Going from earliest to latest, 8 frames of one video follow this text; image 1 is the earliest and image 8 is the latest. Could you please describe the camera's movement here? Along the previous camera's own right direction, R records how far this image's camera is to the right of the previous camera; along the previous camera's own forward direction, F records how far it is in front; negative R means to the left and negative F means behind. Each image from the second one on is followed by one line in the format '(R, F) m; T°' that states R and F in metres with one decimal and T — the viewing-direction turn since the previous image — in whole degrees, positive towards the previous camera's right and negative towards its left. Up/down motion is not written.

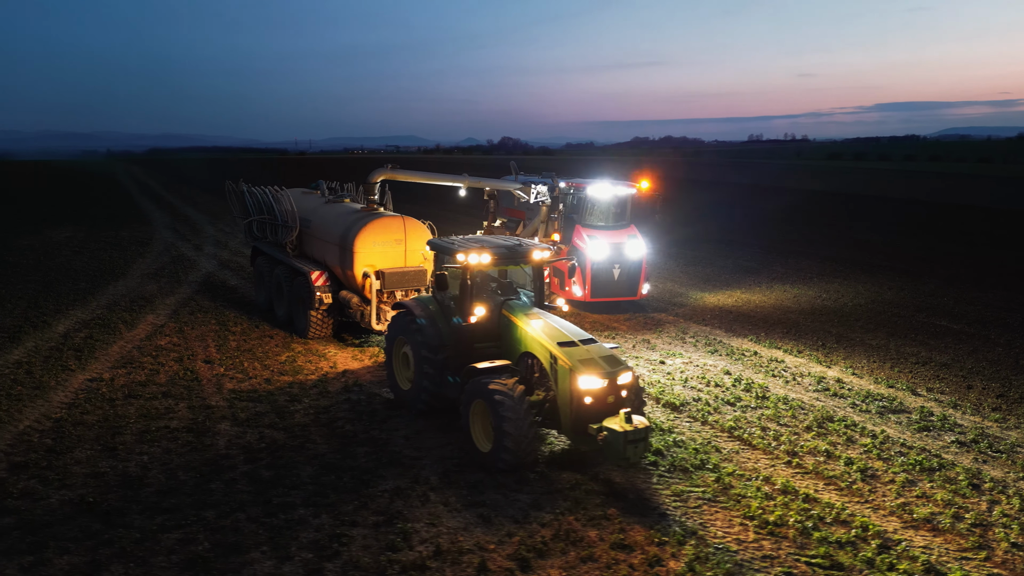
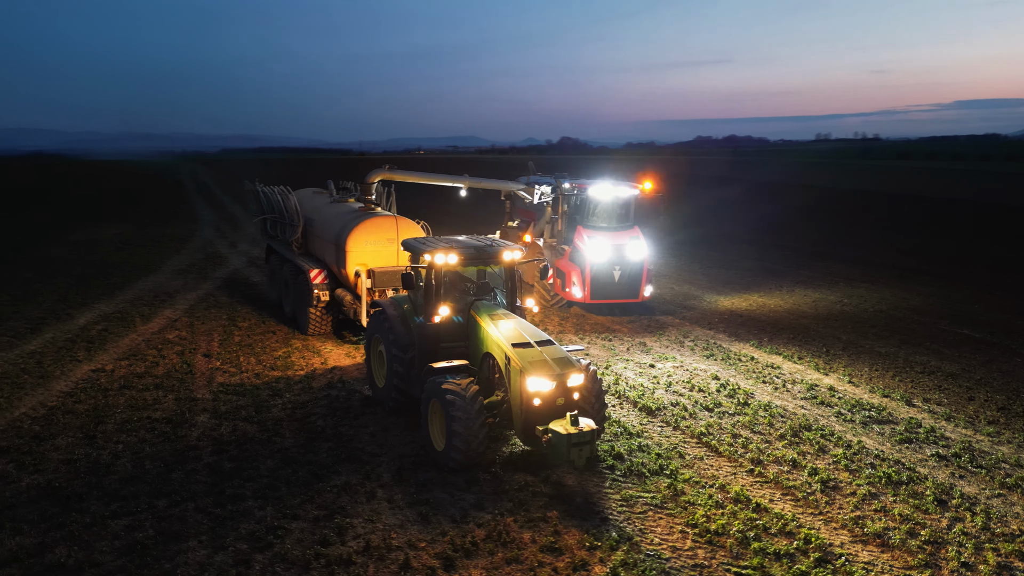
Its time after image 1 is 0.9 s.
(+1.0, 0.0) m; -4°
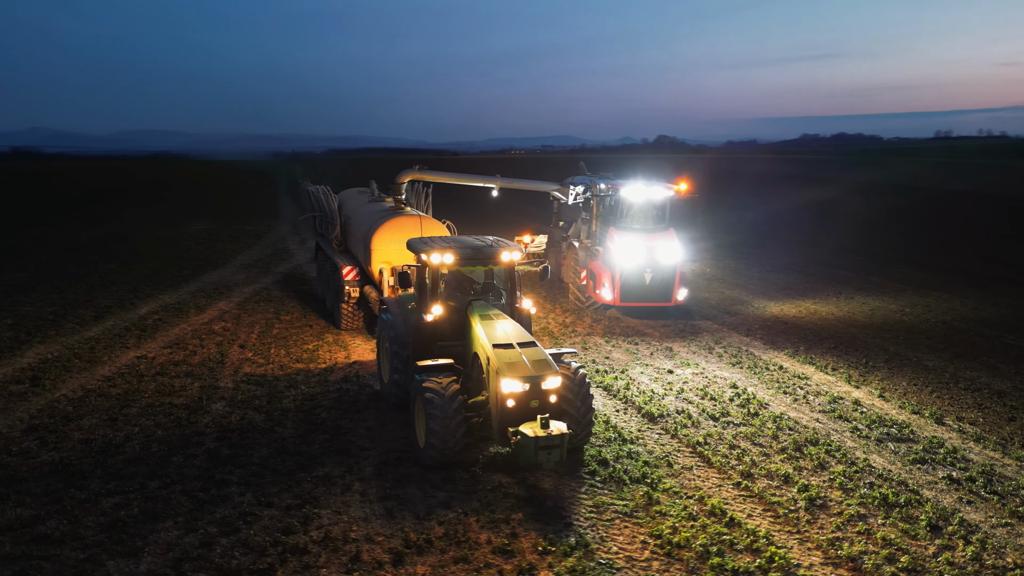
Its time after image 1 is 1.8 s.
(+1.1, +0.1) m; -7°
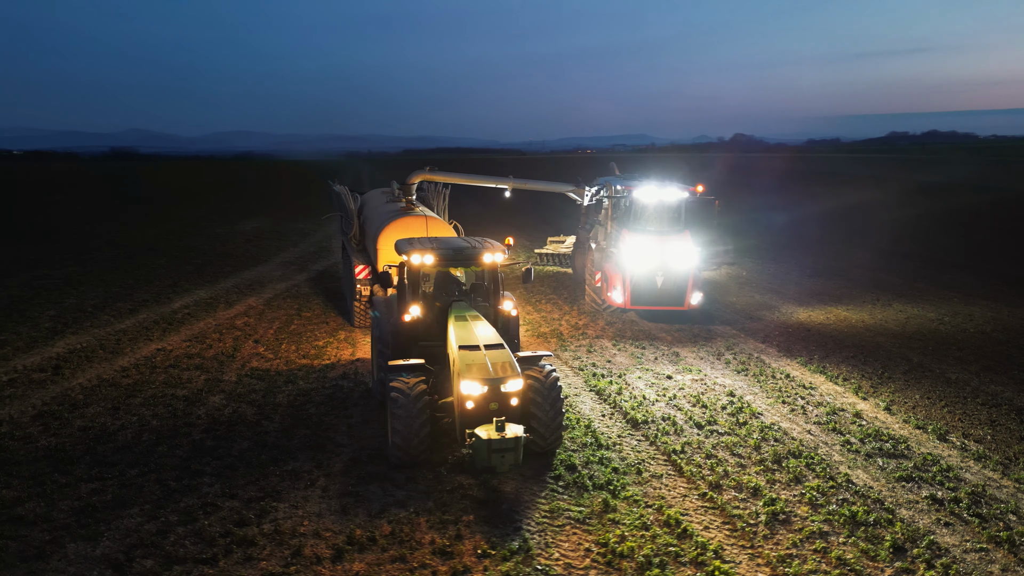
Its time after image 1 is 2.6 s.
(+1.0, +0.1) m; -5°
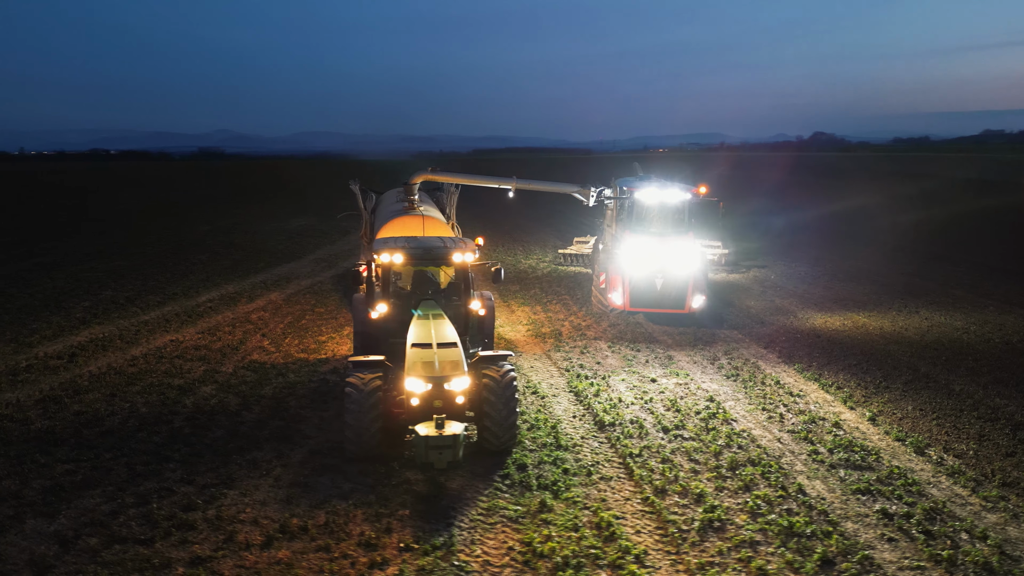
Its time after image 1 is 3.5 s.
(+1.2, 0.0) m; -5°
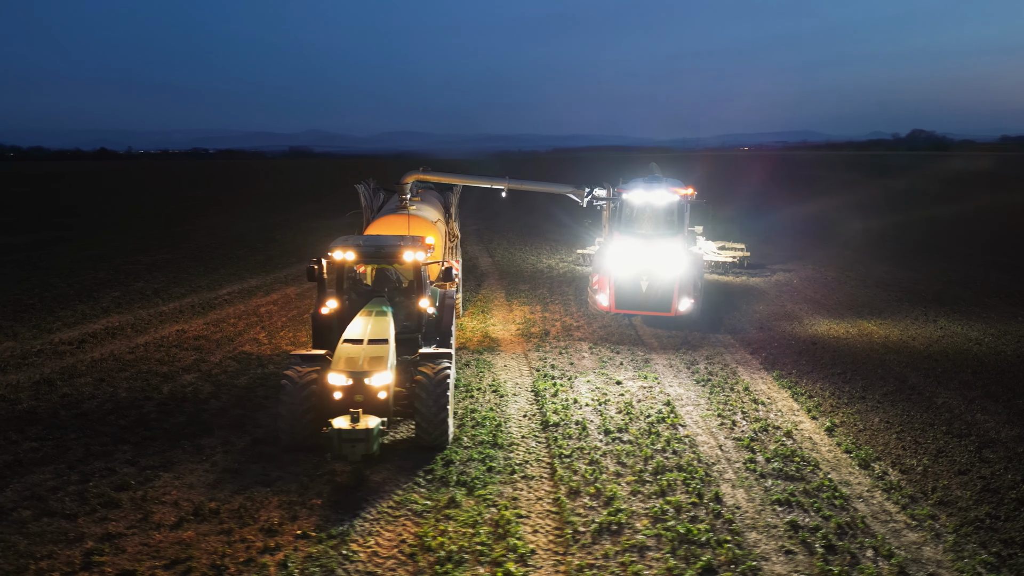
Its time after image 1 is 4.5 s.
(+1.6, 0.0) m; -6°
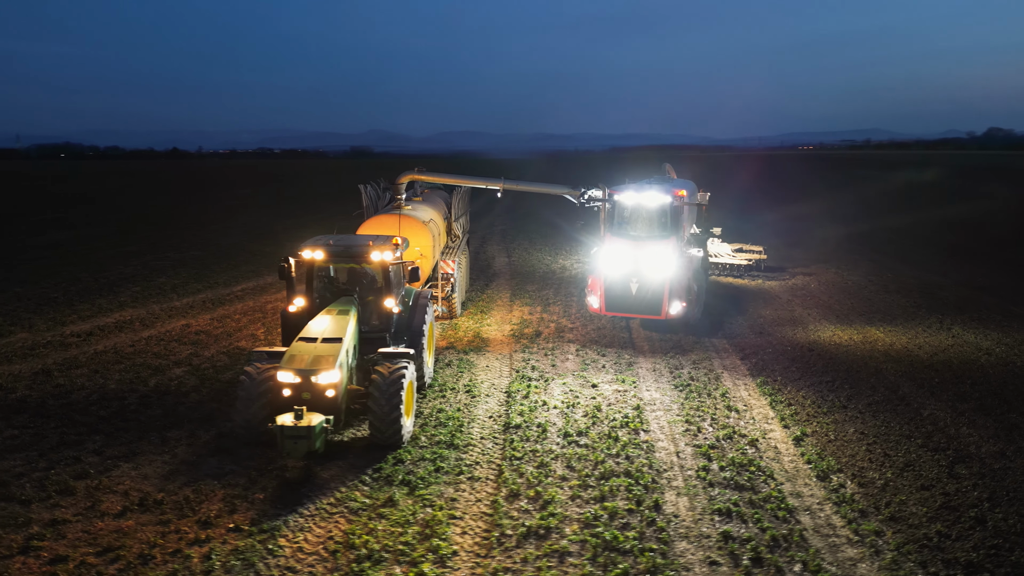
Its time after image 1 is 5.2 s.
(+1.1, 0.0) m; -4°
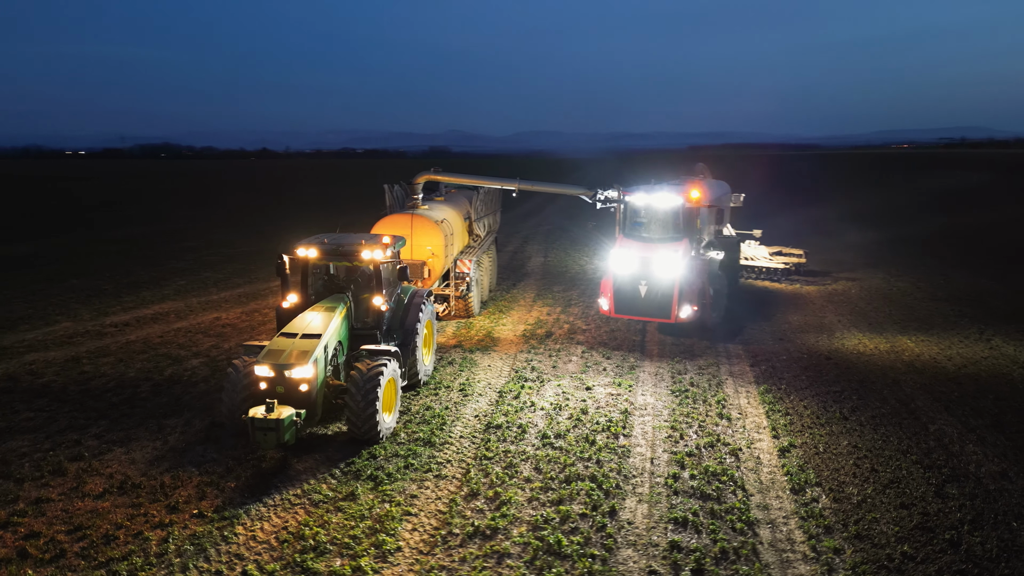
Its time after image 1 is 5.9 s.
(+1.1, 0.0) m; -6°
